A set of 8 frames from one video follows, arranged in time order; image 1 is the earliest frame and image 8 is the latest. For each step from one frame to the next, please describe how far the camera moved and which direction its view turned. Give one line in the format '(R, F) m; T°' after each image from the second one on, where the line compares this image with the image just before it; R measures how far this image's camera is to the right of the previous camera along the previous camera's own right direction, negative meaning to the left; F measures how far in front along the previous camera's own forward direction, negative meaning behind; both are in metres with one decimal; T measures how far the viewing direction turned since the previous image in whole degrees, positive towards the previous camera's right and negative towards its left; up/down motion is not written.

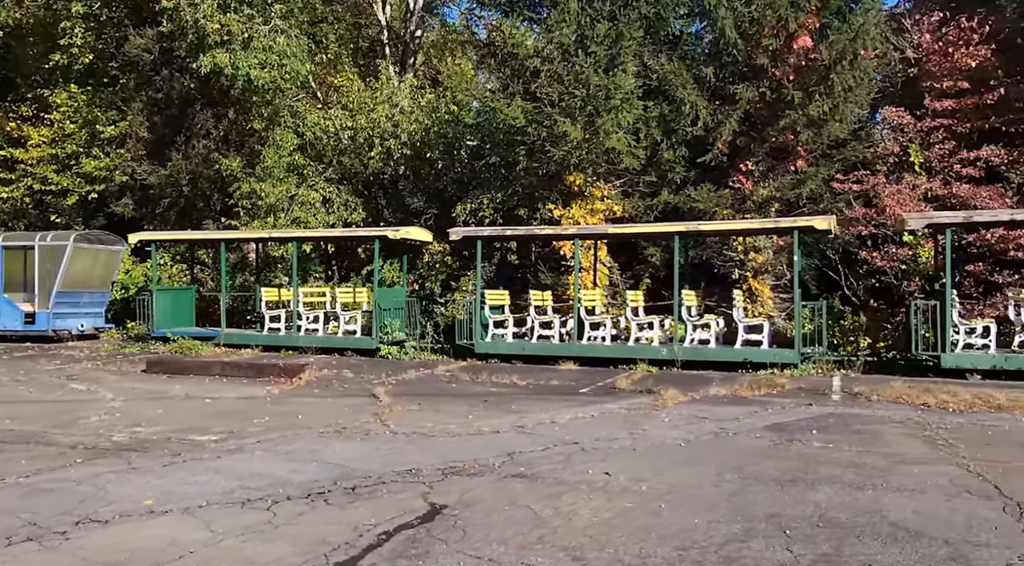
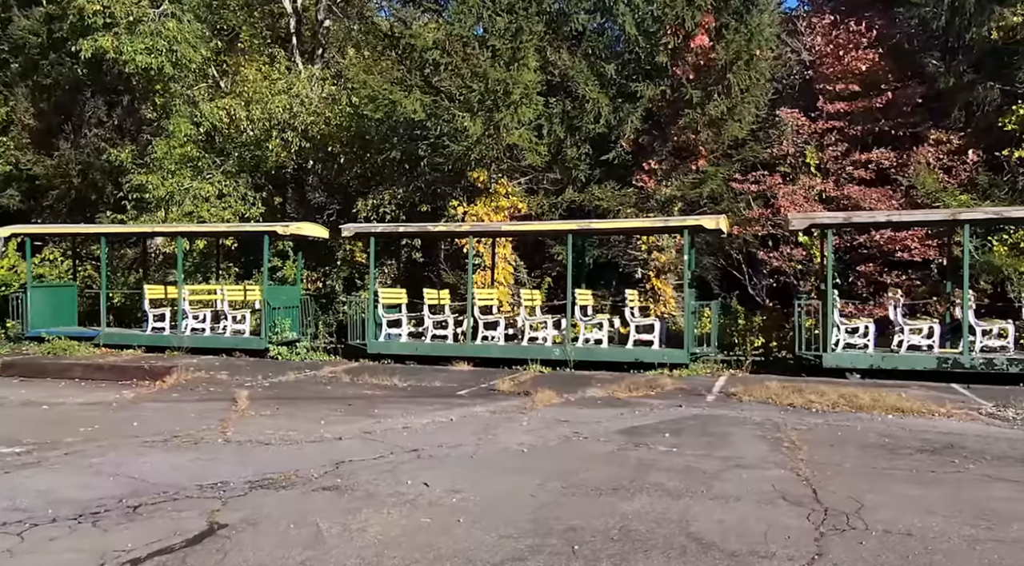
(+0.4, +0.1) m; +4°
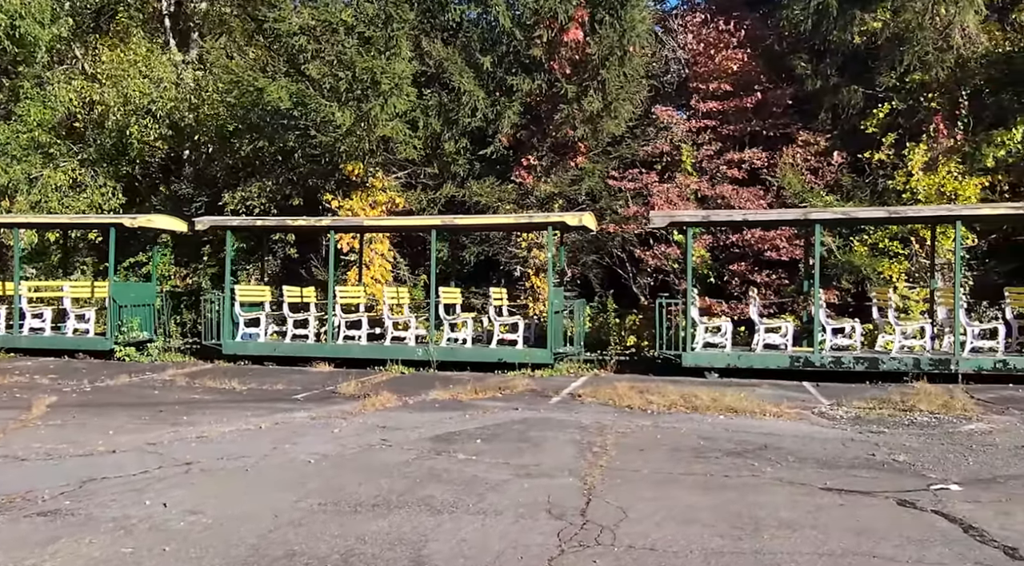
(+0.6, +0.2) m; +6°
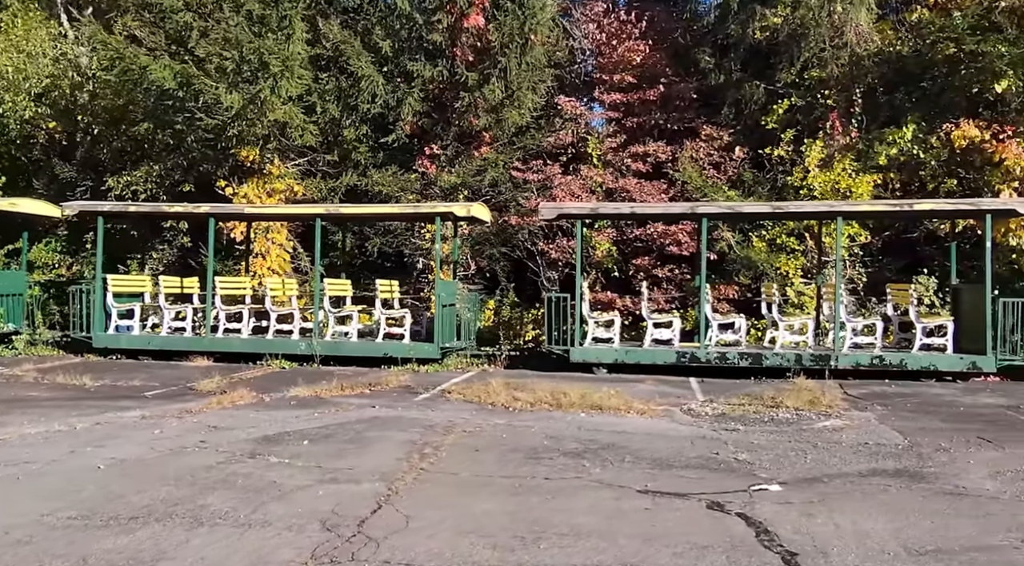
(+0.6, +0.2) m; +4°
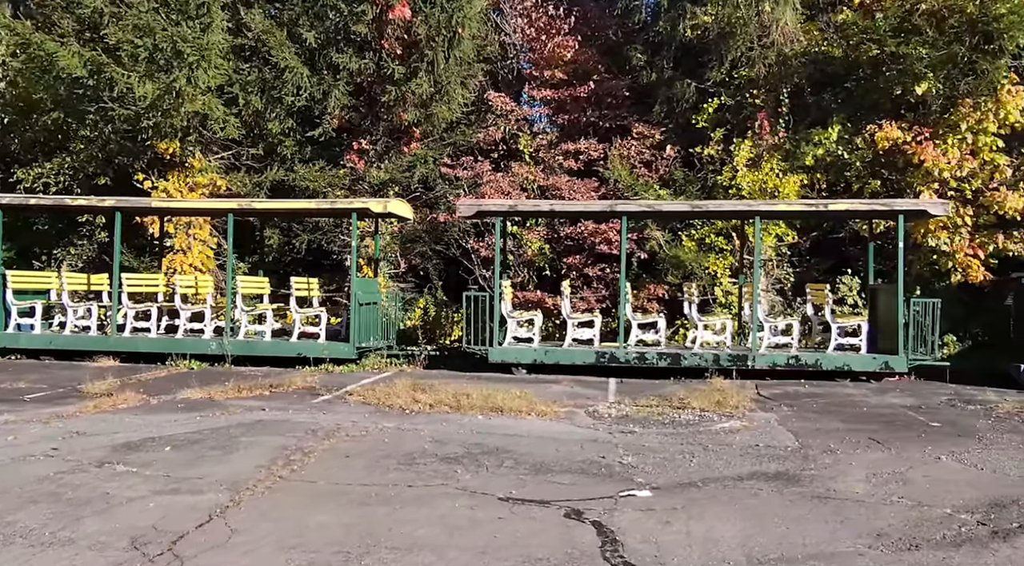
(+0.4, +0.2) m; +3°
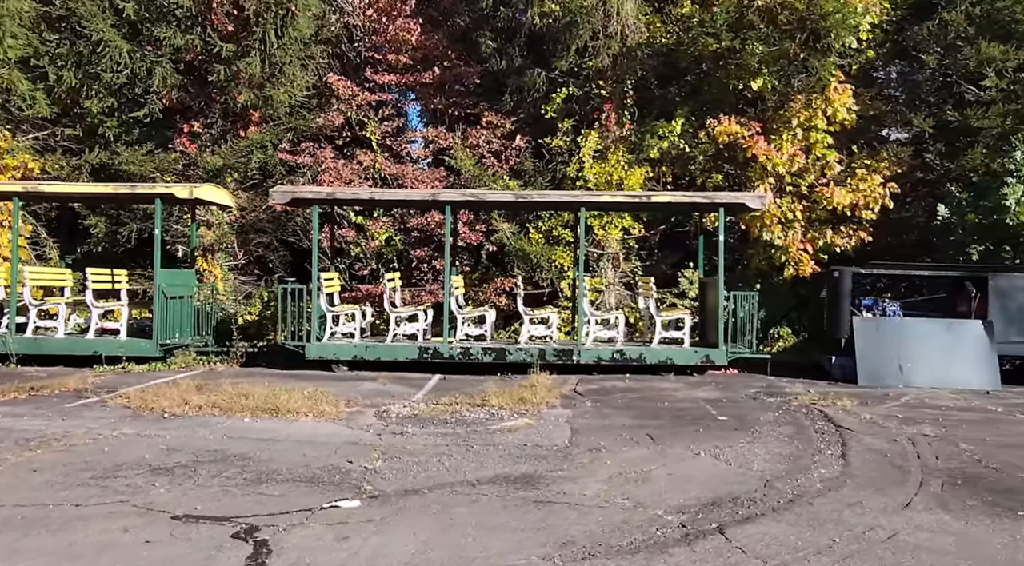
(+0.8, +0.4) m; +7°
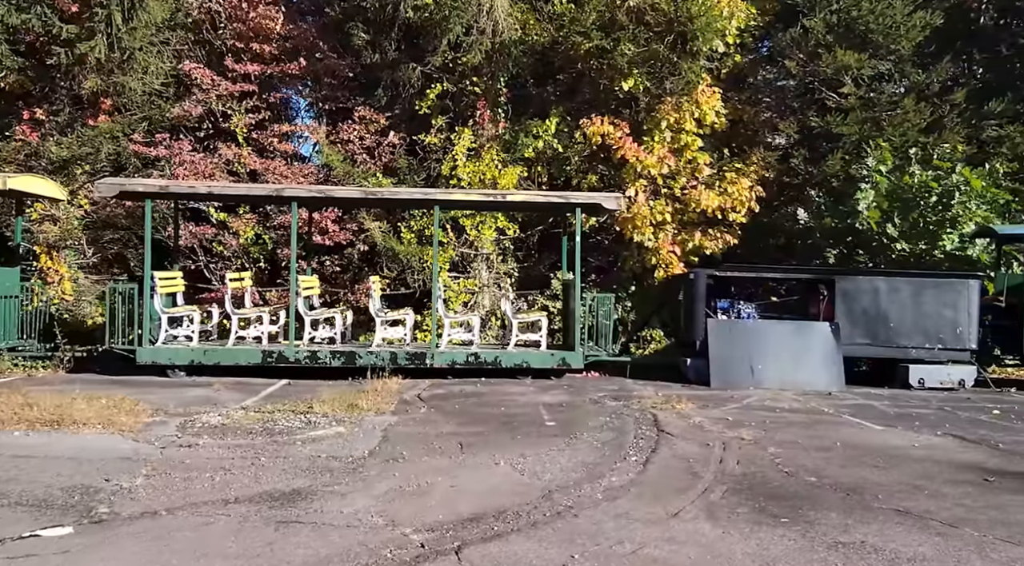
(+0.6, +0.4) m; +6°
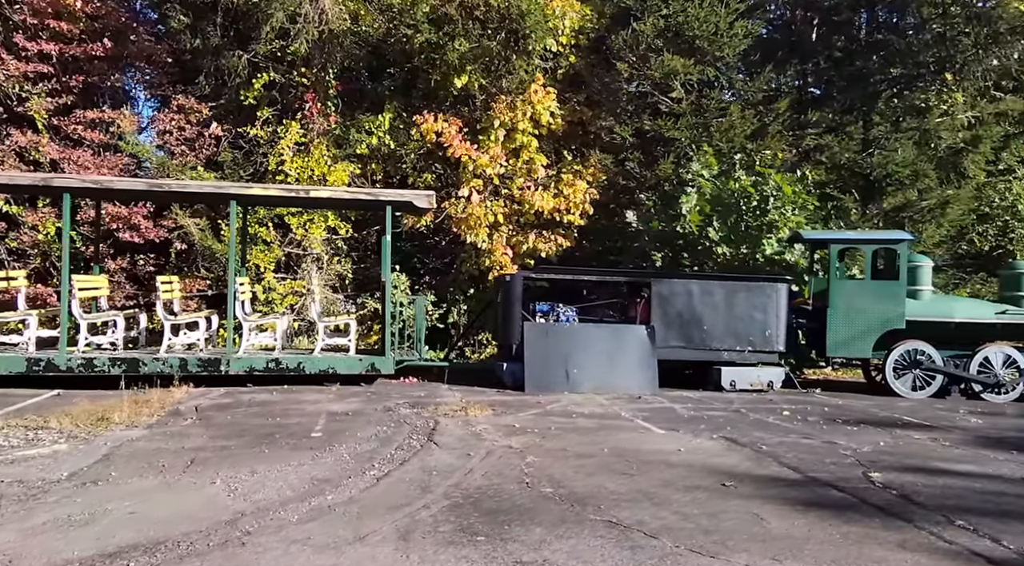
(+0.6, +0.5) m; +8°
